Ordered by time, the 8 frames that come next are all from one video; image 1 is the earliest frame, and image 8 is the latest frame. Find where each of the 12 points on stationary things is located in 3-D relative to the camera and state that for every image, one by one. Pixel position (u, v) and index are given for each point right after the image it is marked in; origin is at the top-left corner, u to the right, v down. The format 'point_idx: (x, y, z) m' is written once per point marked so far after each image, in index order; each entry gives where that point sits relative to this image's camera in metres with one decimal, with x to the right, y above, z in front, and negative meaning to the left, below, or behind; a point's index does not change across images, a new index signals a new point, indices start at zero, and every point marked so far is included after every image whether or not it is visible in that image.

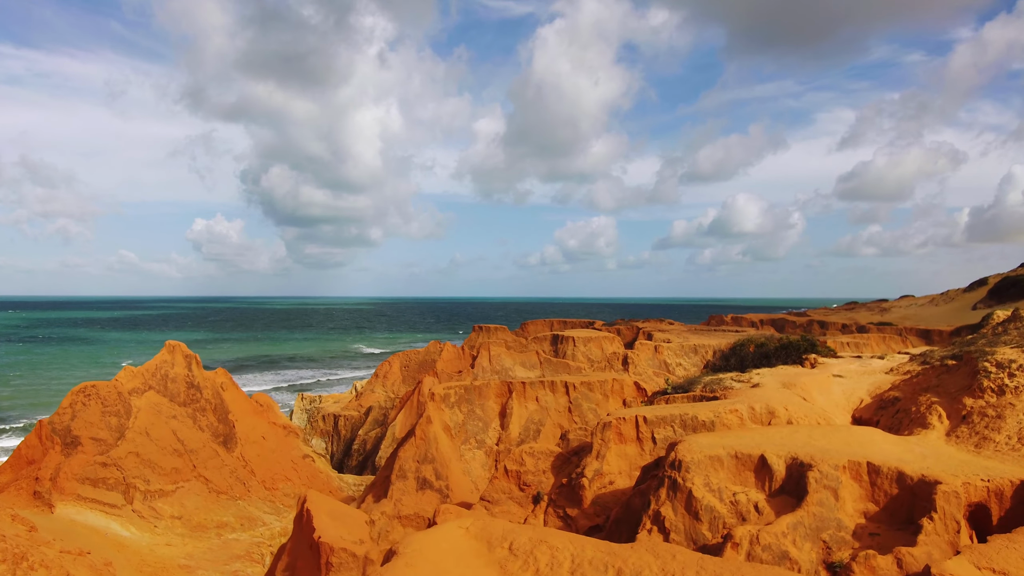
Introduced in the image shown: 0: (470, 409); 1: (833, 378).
0: (-1.0, -2.8, +13.0) m
1: (+7.2, -2.0, +12.5) m
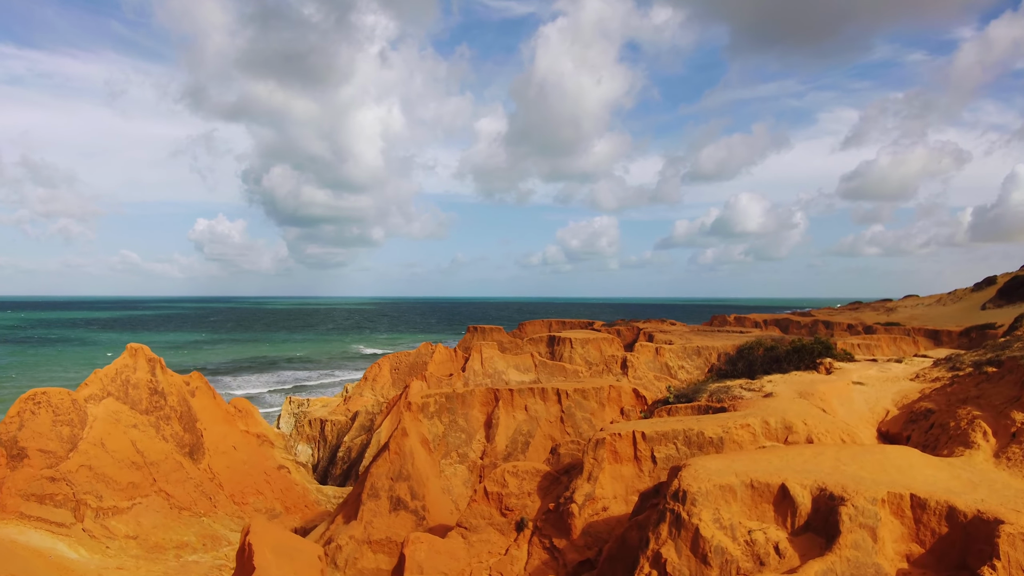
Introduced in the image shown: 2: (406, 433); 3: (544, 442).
0: (-1.3, -2.8, +11.8) m
1: (+6.9, -2.0, +11.2) m
2: (-2.1, -2.9, +11.0) m
3: (+0.7, -3.3, +12.0) m
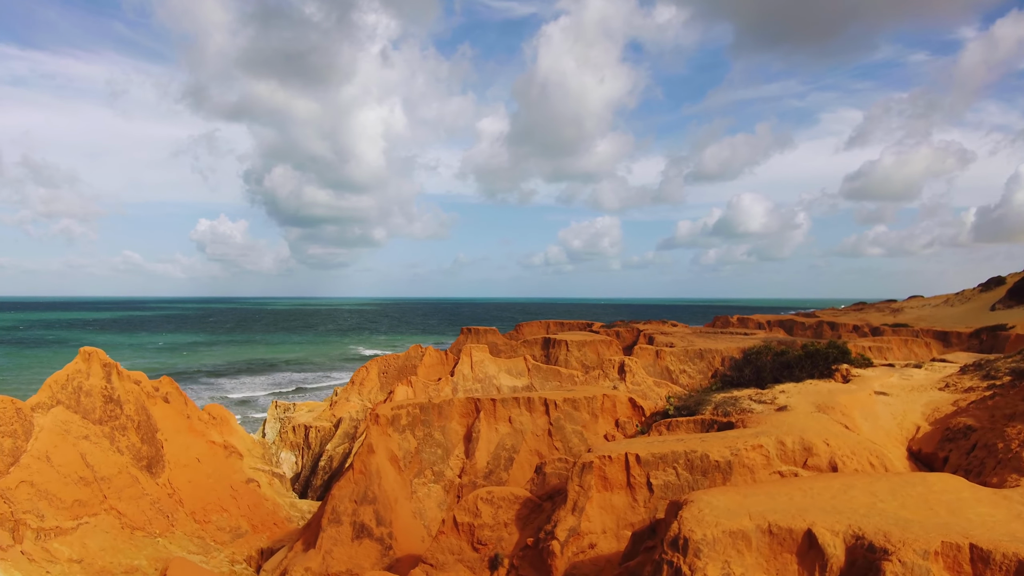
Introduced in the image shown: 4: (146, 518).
0: (-1.6, -2.8, +10.6) m
1: (+6.5, -2.0, +10.0) m
2: (-2.4, -2.8, +9.8) m
3: (+0.3, -3.3, +10.7) m
4: (-8.4, -5.3, +12.8) m
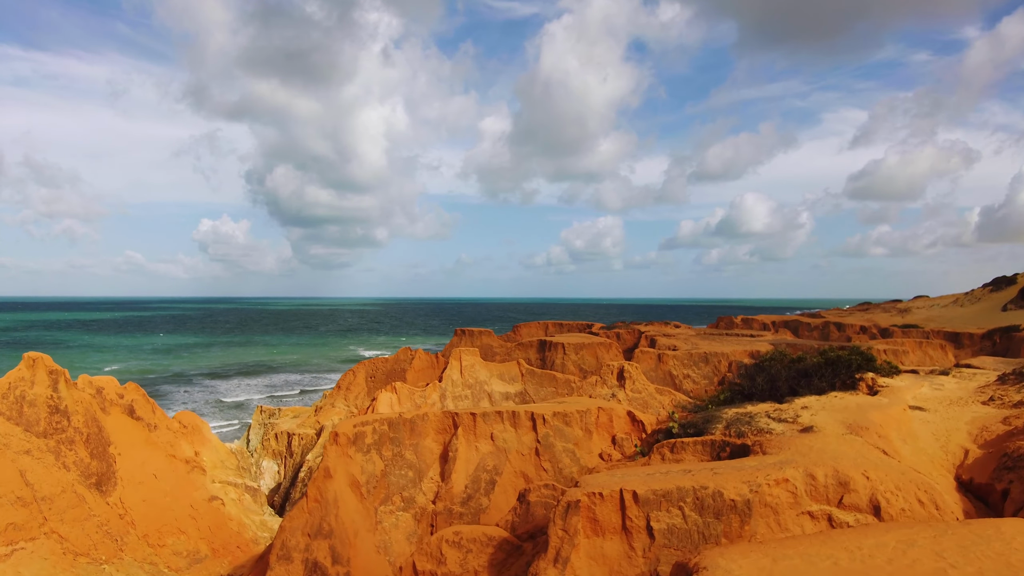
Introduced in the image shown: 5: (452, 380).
0: (-1.9, -2.7, +9.3) m
1: (+6.2, -1.9, +8.7) m
2: (-2.8, -2.8, +8.5) m
3: (0.0, -3.3, +9.4) m
4: (-8.7, -5.3, +11.5) m
5: (-2.1, -3.2, +19.2) m
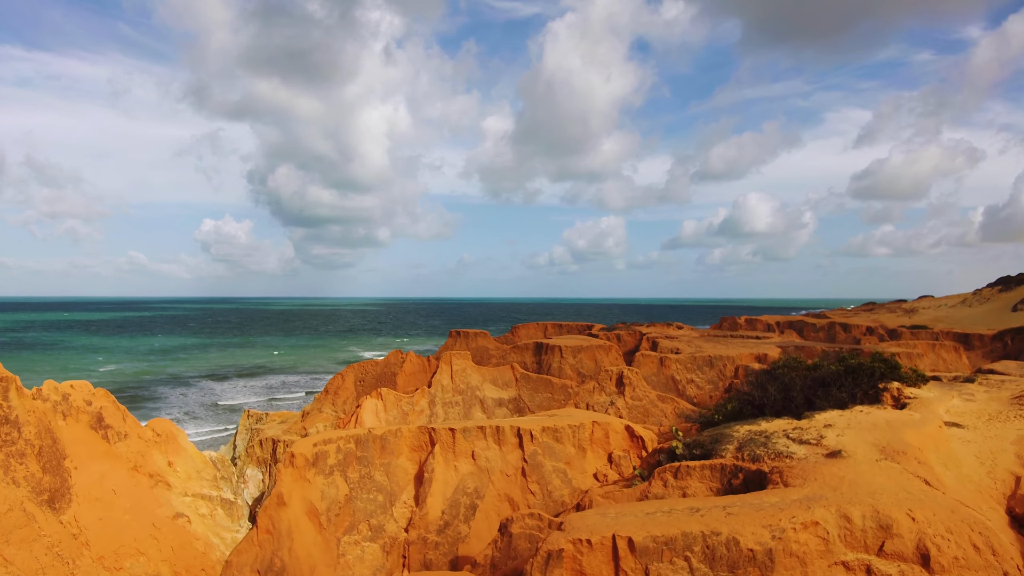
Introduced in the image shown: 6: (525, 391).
0: (-2.2, -2.7, +8.2) m
1: (+6.0, -1.9, +7.6) m
2: (-3.0, -2.8, +7.5) m
3: (-0.2, -3.3, +8.4) m
4: (-8.9, -5.3, +10.5) m
5: (-2.3, -3.2, +18.1) m
6: (+0.4, -3.4, +18.6) m
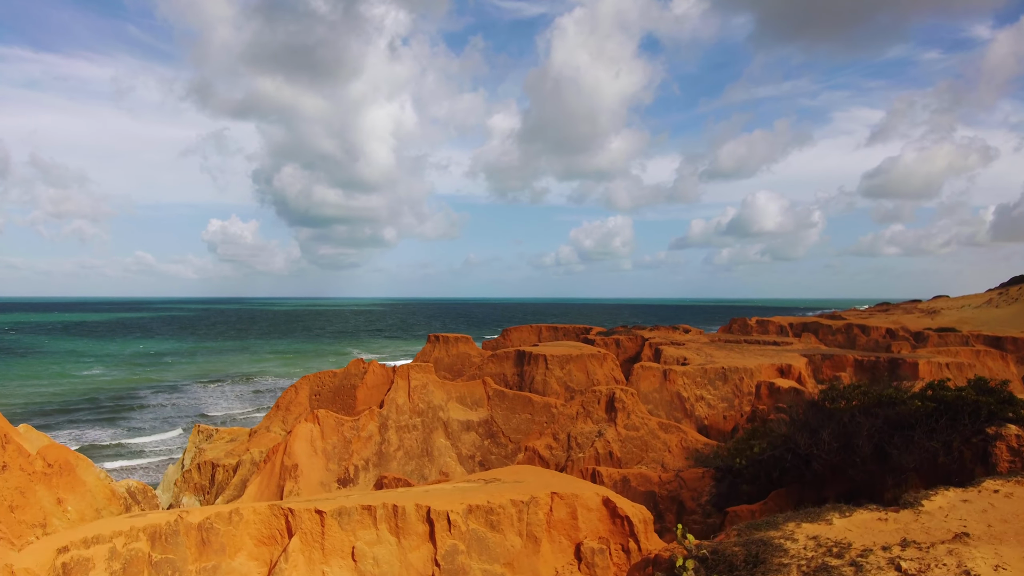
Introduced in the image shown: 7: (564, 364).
0: (-3.1, -2.7, +5.0) m
1: (+5.0, -1.9, +4.3) m
2: (-3.9, -2.8, +4.3) m
3: (-1.1, -3.2, +5.1) m
4: (-9.8, -5.2, +7.4) m
5: (-3.1, -3.1, +14.9) m
6: (-0.3, -3.4, +15.3) m
7: (+1.6, -2.4, +17.7) m
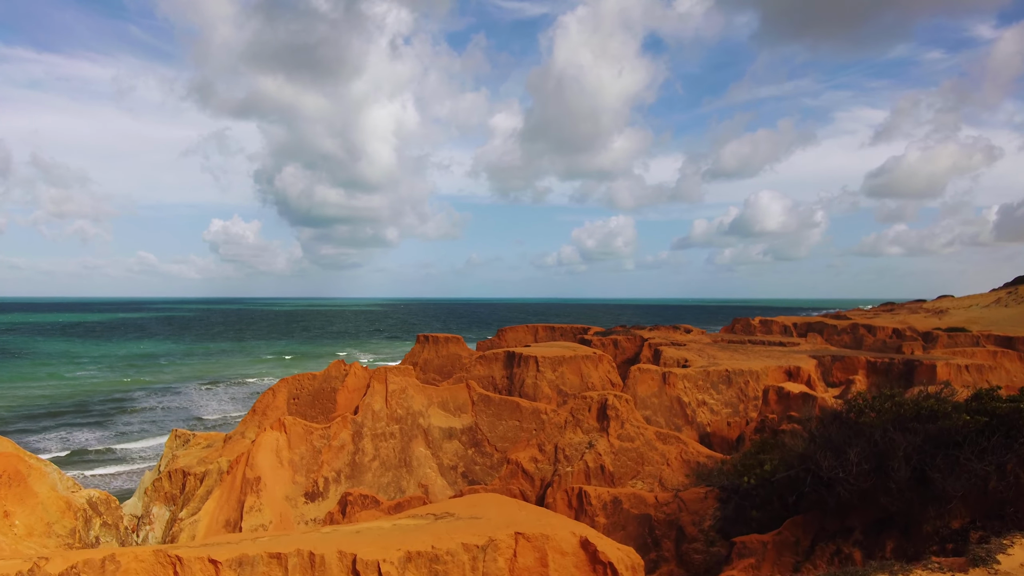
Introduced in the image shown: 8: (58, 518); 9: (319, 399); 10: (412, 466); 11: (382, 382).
0: (-3.5, -2.6, +3.8) m
1: (+4.6, -1.8, +3.1) m
2: (-4.3, -2.7, +3.1) m
3: (-1.5, -3.1, +4.0) m
4: (-10.2, -5.1, +6.2) m
5: (-3.4, -3.0, +13.7) m
6: (-0.7, -3.3, +14.1) m
7: (+1.3, -2.3, +16.5) m
8: (-8.4, -4.2, +10.0) m
9: (-6.4, -3.7, +18.6) m
10: (-2.4, -4.2, +13.2) m
11: (-3.2, -2.4, +14.2) m
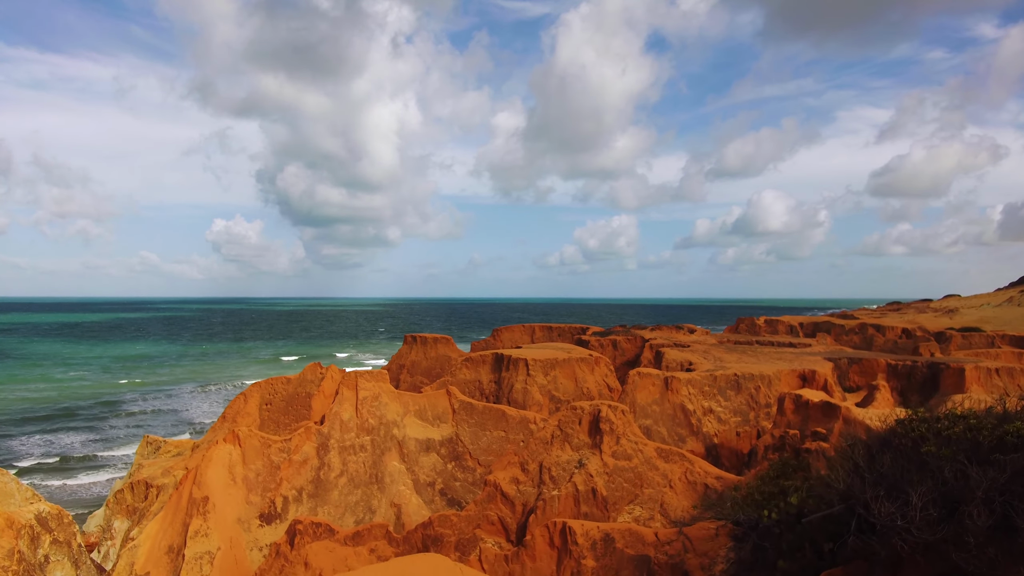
0: (-3.9, -2.5, +2.4) m
1: (+4.3, -1.7, +1.6) m
2: (-4.7, -2.6, +1.7) m
3: (-1.9, -3.0, +2.6) m
4: (-10.6, -5.0, +4.9) m
5: (-3.8, -2.9, +12.3) m
6: (-1.0, -3.2, +12.7) m
7: (+1.0, -2.2, +15.1) m
8: (-8.7, -4.1, +8.6) m
9: (-6.7, -3.6, +17.2) m
10: (-2.7, -4.1, +11.8) m
11: (-3.6, -2.3, +12.8) m
